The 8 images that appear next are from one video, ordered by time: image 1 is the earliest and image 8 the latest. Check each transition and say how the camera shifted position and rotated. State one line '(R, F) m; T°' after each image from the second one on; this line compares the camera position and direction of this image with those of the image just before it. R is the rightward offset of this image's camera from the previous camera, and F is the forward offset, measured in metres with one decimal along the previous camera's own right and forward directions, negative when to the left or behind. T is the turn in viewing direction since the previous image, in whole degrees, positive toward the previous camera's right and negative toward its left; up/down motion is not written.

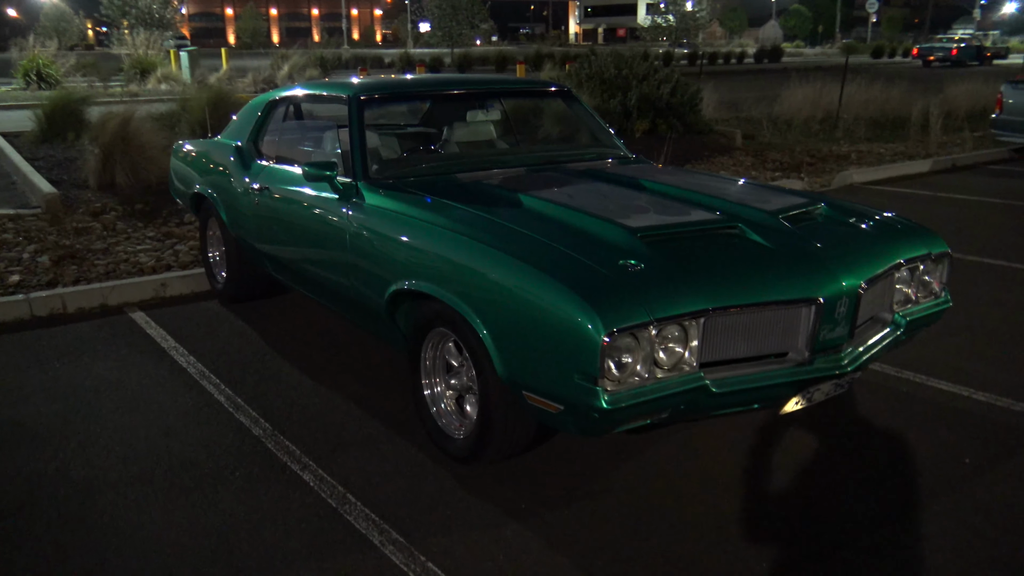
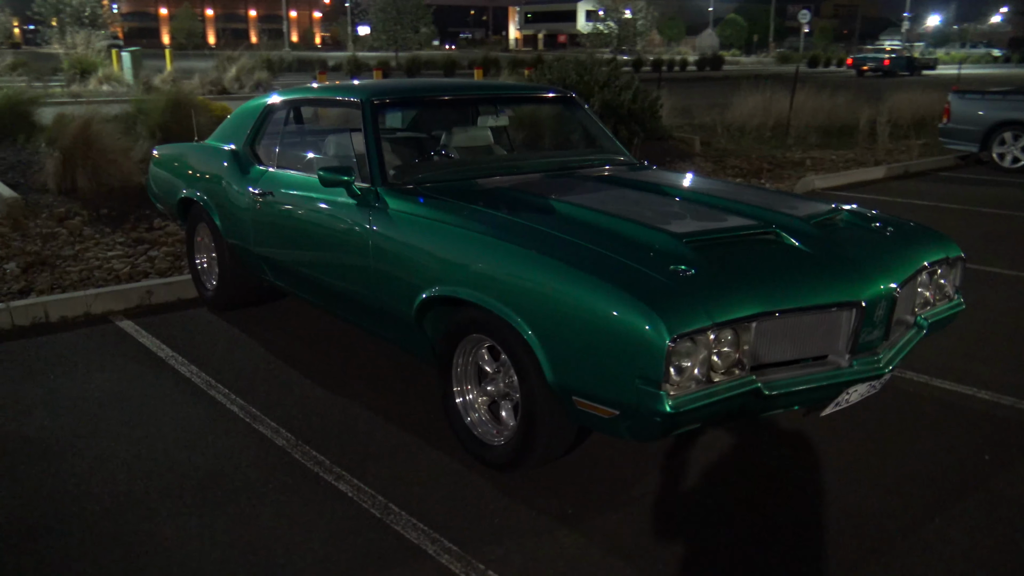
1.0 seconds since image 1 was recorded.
(-0.4, 0.0) m; +4°
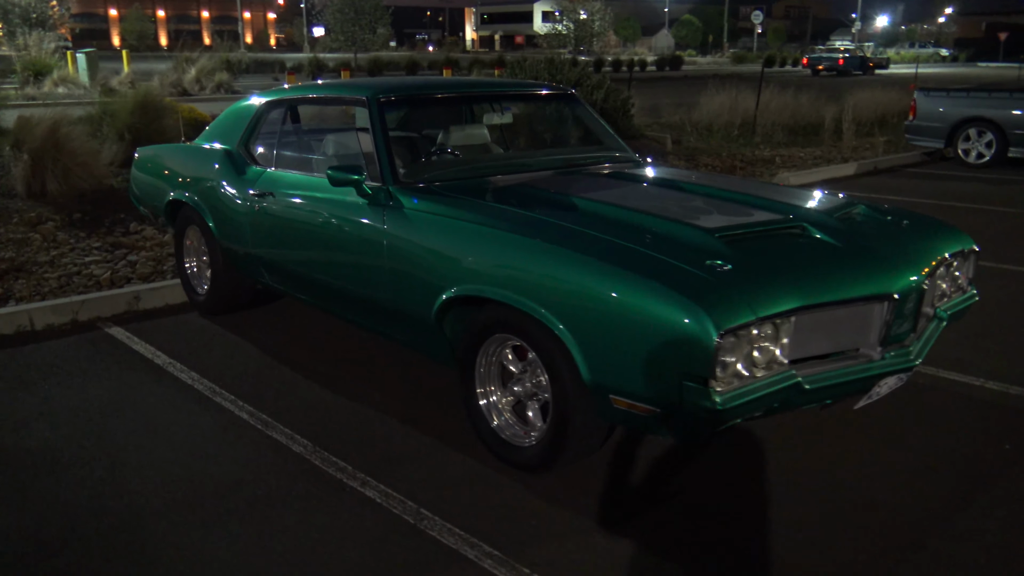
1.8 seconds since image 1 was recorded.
(-0.3, +0.1) m; +3°
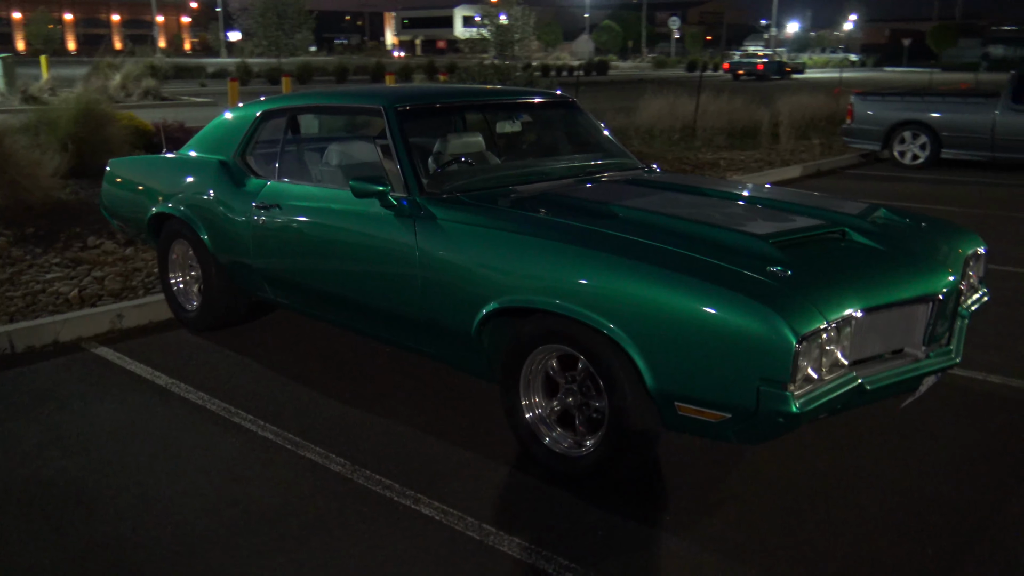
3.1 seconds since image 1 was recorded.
(-0.5, 0.0) m; +5°
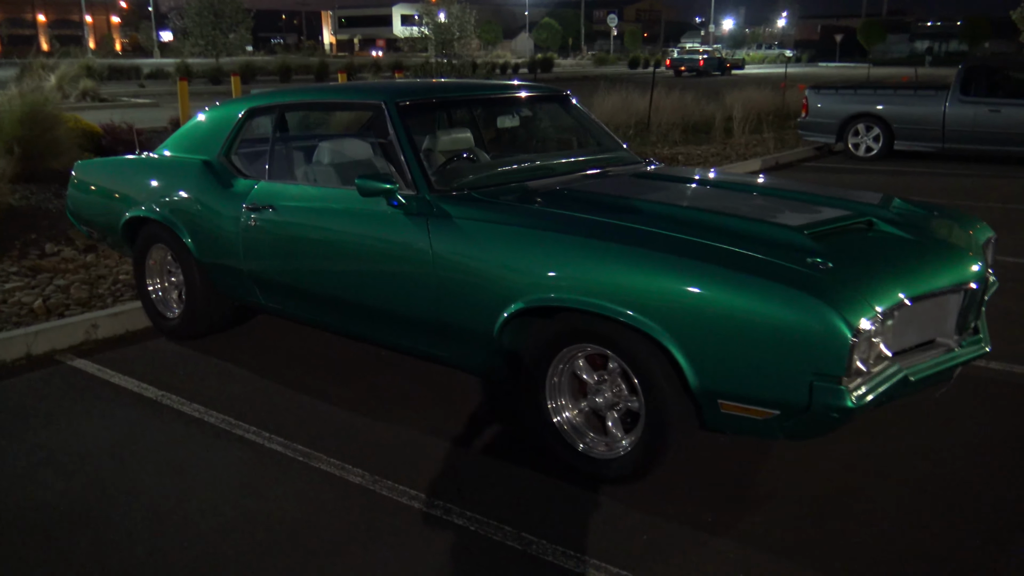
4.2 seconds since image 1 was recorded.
(-0.3, +0.1) m; +4°
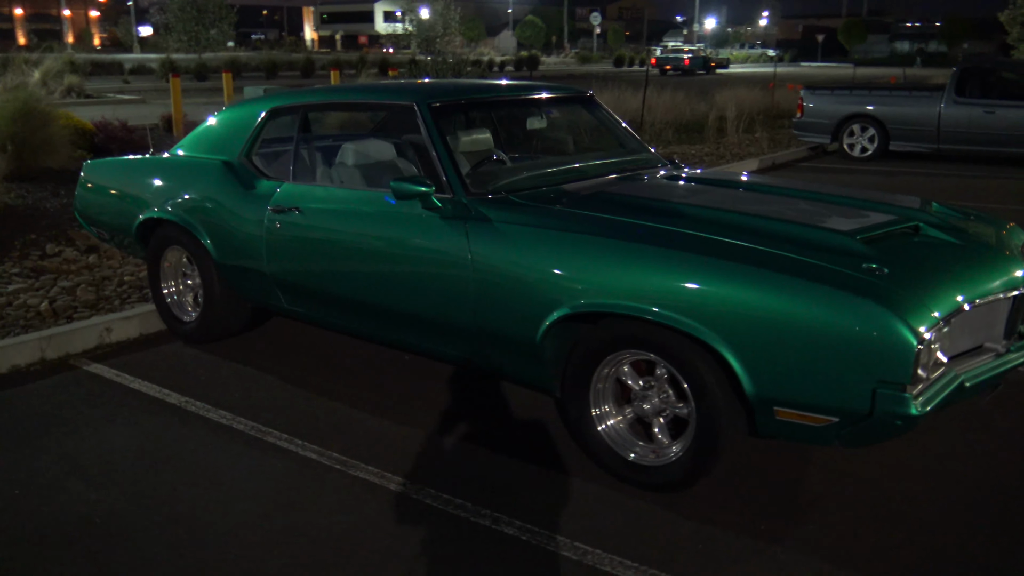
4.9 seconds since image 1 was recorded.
(-0.3, +0.1) m; +1°
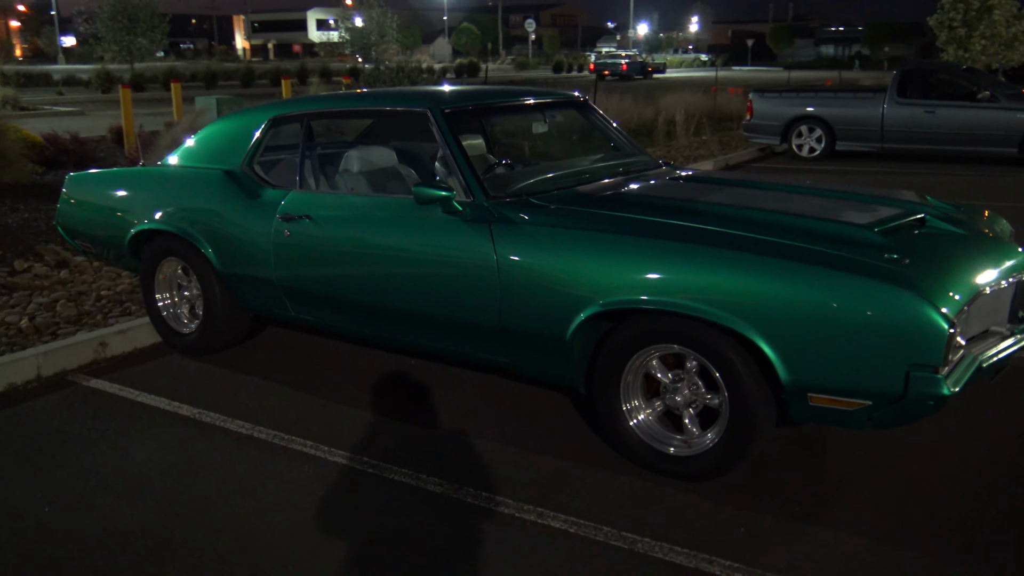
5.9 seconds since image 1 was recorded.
(-0.4, -0.1) m; +4°
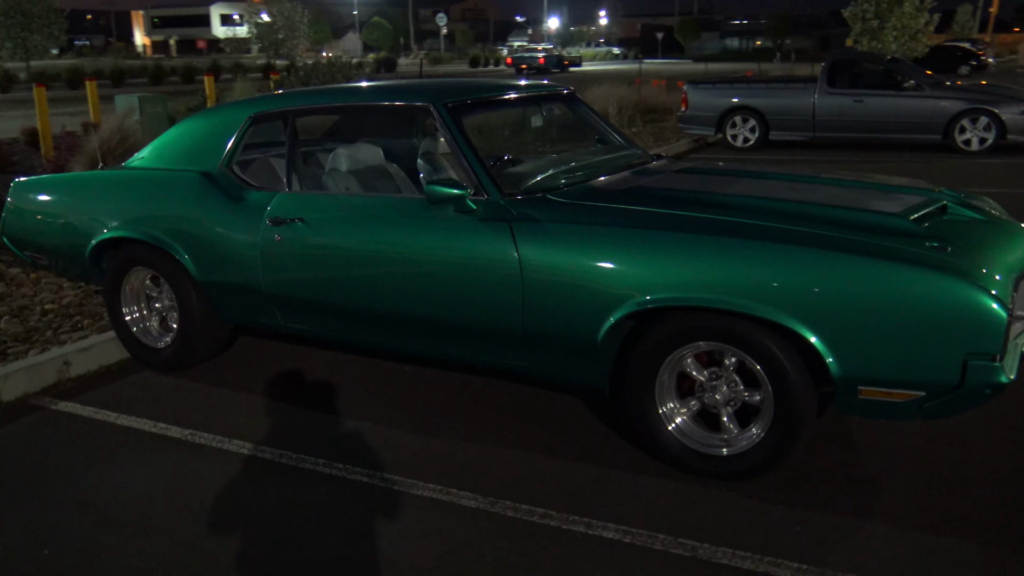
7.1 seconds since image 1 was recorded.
(-0.5, +0.2) m; +5°
